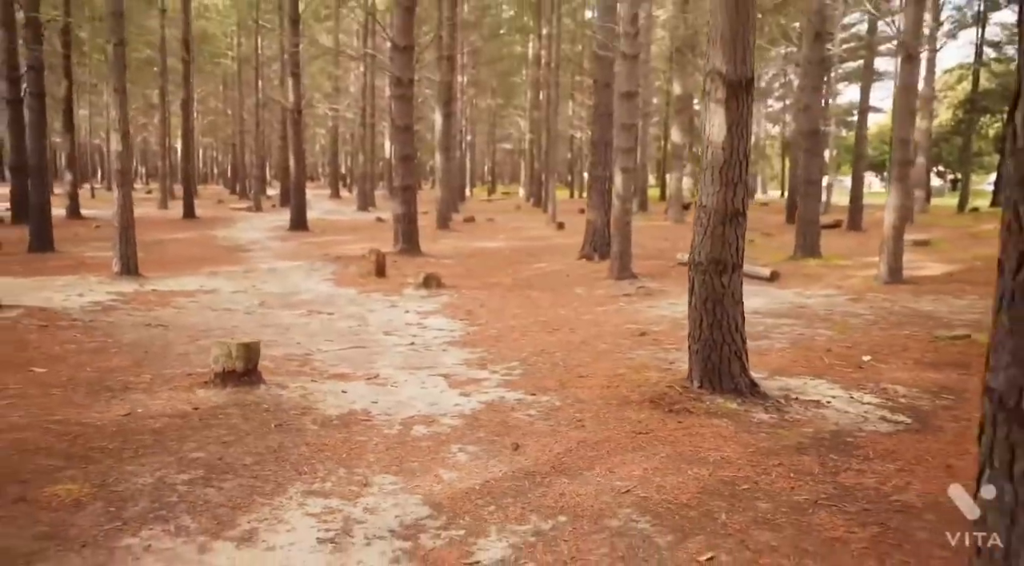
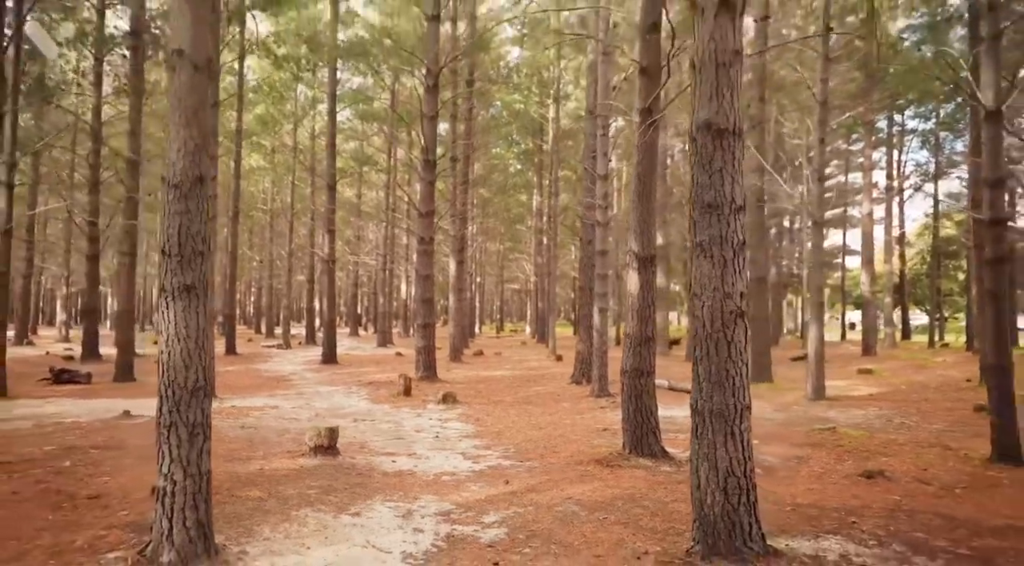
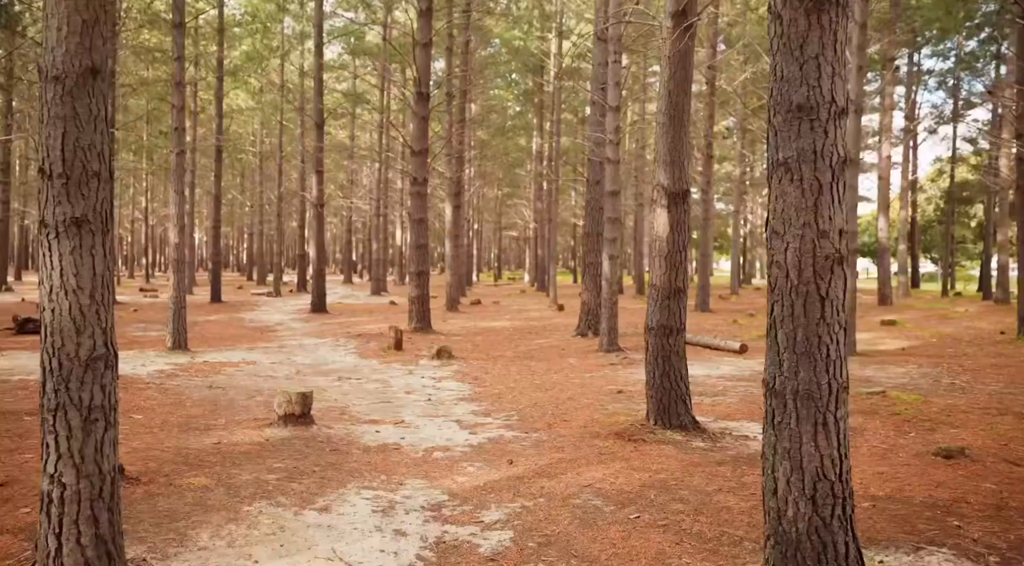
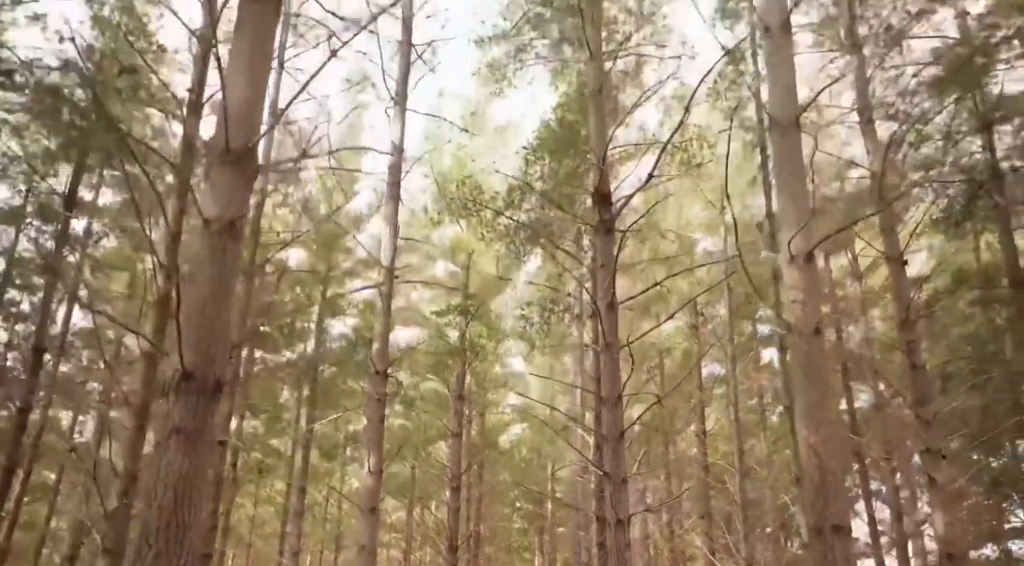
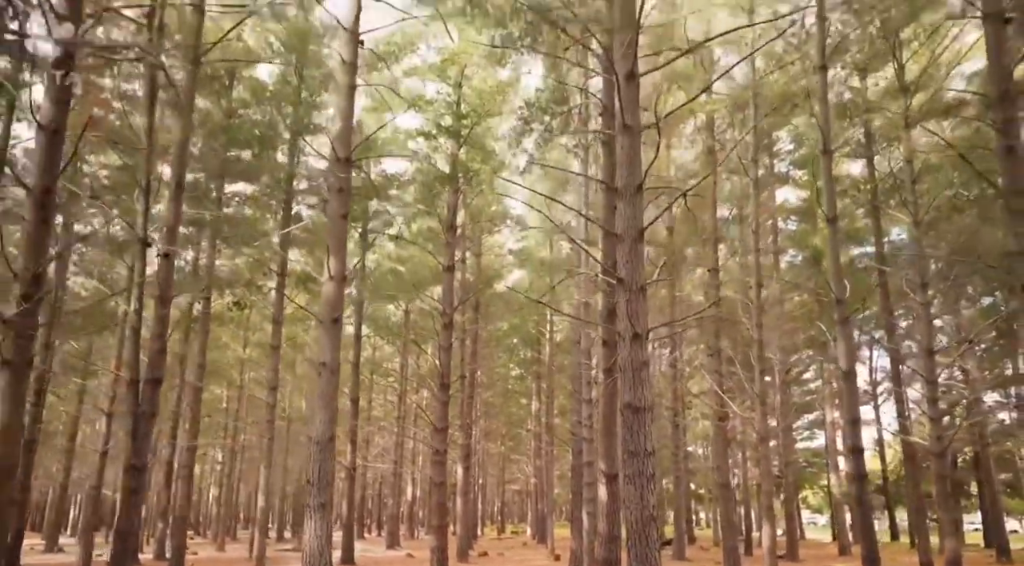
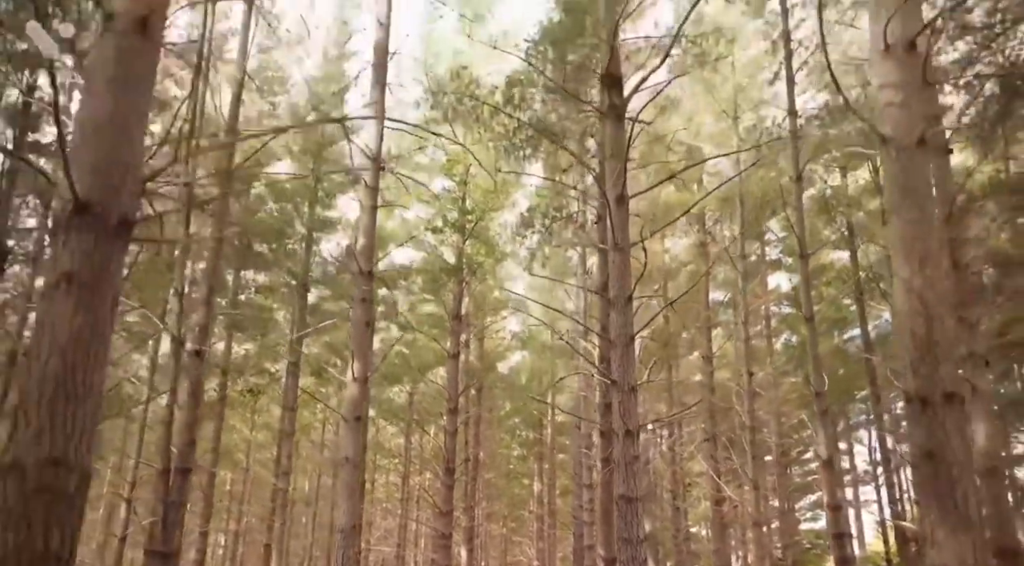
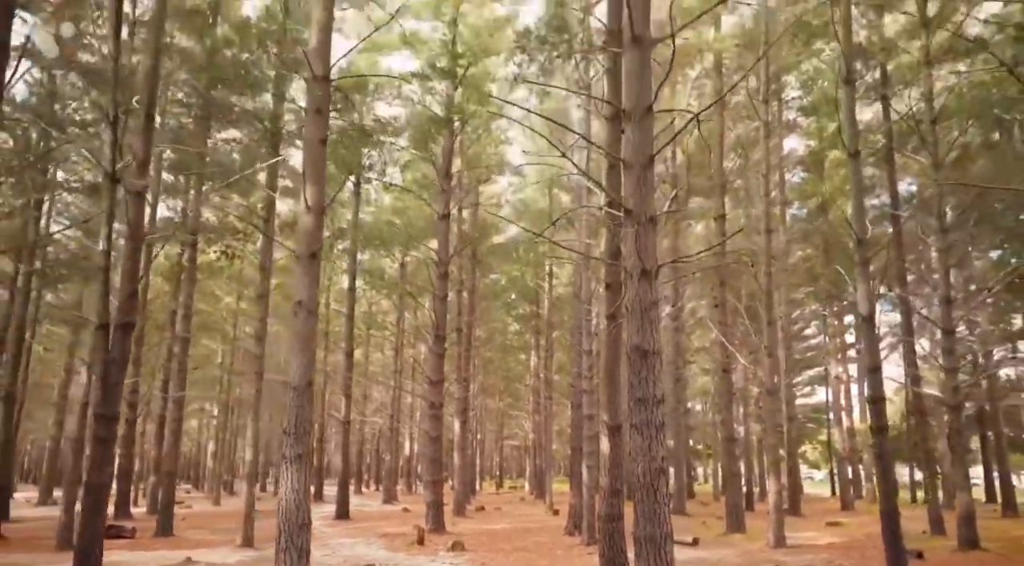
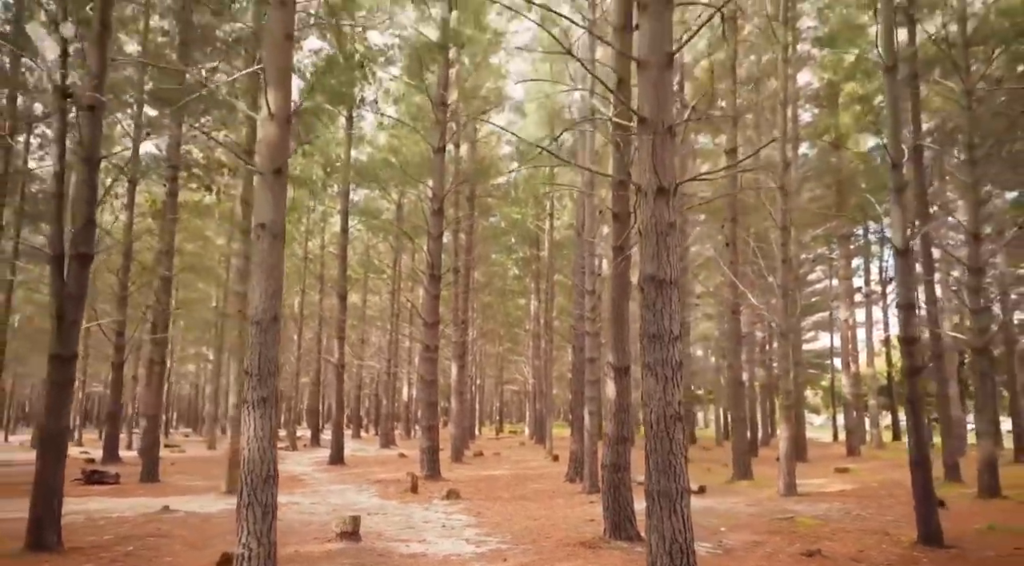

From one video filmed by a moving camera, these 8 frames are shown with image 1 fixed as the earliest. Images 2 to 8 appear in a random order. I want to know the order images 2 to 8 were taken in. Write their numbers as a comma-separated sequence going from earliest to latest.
3, 2, 8, 7, 5, 6, 4
